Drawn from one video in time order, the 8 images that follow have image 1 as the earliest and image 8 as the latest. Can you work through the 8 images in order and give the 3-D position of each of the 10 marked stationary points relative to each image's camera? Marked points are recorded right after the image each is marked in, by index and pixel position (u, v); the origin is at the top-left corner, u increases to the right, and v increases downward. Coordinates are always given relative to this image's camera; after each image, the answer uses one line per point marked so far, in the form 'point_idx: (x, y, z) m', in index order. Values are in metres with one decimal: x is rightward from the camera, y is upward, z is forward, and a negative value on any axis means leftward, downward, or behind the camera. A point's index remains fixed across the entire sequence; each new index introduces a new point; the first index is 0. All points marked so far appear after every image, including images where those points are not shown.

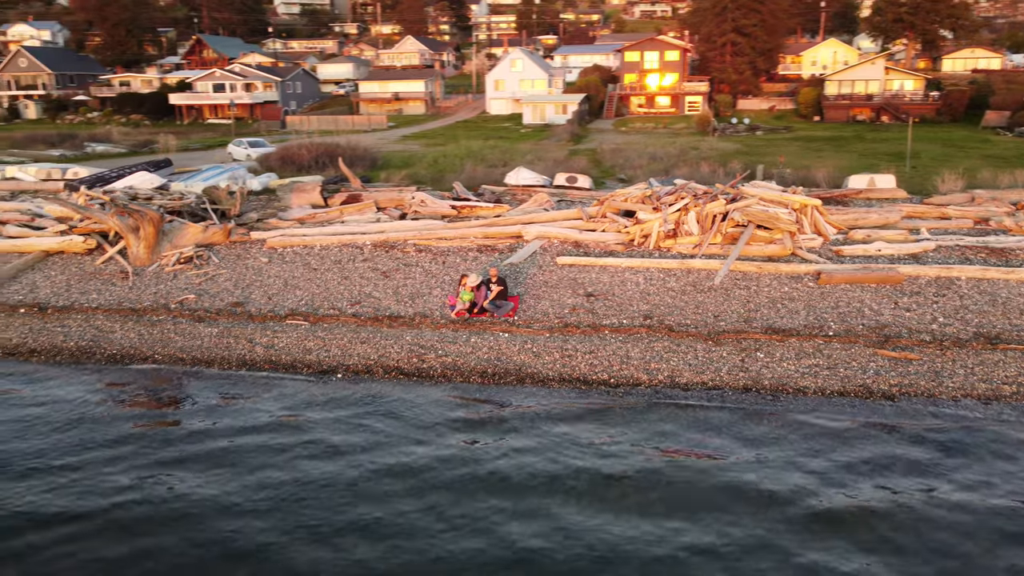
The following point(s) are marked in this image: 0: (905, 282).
0: (+7.2, +0.1, +14.7) m
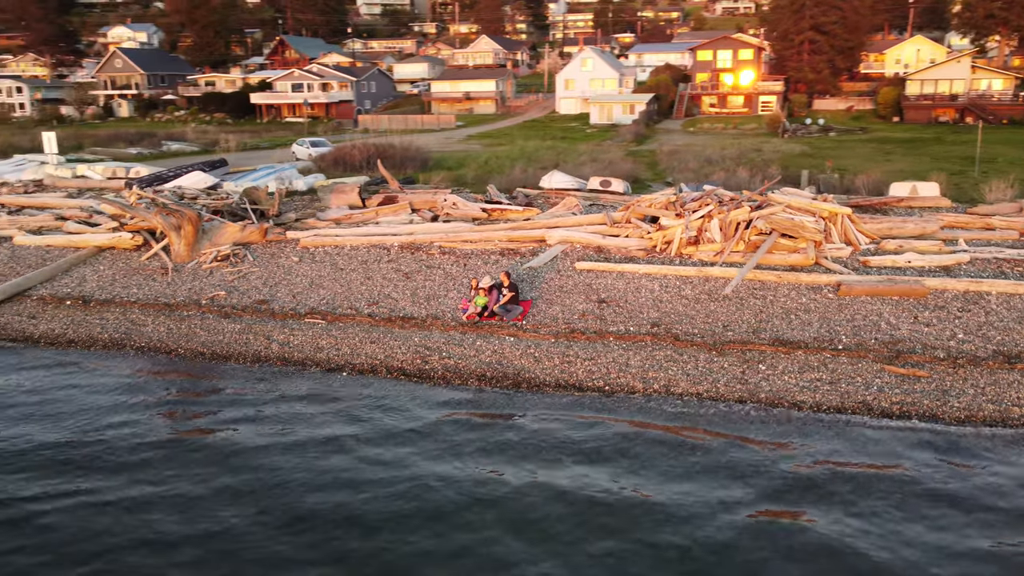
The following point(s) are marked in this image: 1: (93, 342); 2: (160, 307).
0: (+7.4, -0.1, +14.2) m
1: (-7.7, -1.0, +14.6) m
2: (-6.9, -0.4, +15.9) m
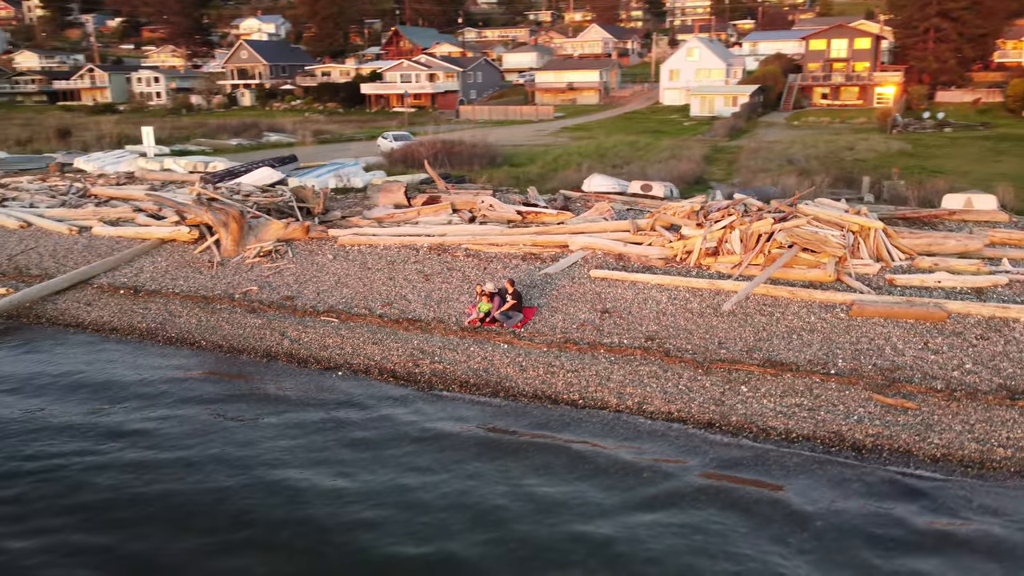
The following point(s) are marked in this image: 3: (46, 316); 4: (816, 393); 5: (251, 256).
0: (+7.3, -0.5, +13.4) m
1: (-7.6, -0.8, +15.9) m
2: (-6.7, -0.2, +17.1) m
3: (-9.8, -0.6, +16.9) m
4: (+4.4, -1.5, +11.8) m
5: (-6.1, +0.8, +18.8) m
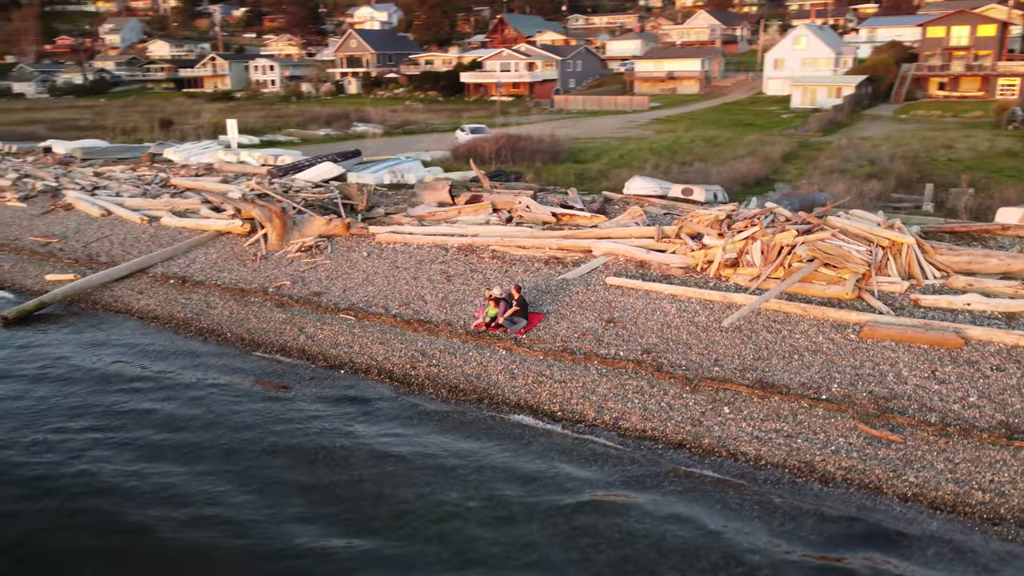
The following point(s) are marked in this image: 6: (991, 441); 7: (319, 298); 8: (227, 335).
0: (+7.1, -0.9, +12.6) m
1: (-7.3, -0.7, +17.1) m
2: (-6.2, -0.1, +18.1) m
3: (-9.3, -0.3, +18.3) m
4: (+4.0, -1.9, +11.4) m
5: (-5.3, +0.9, +19.7) m
6: (+6.2, -2.0, +10.4) m
7: (-4.1, -0.2, +17.3) m
8: (-5.7, -0.9, +16.0) m
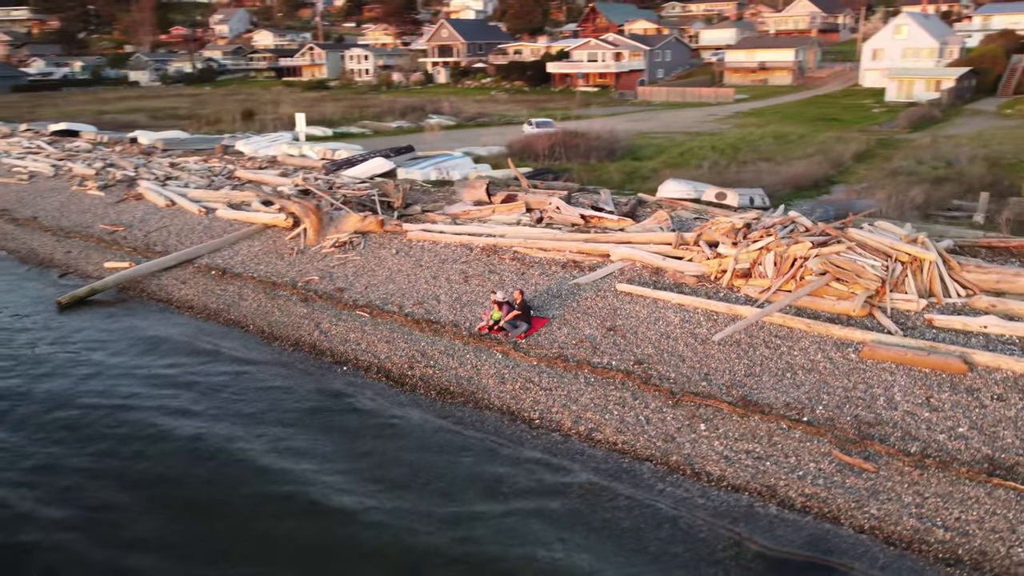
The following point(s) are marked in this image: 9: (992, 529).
0: (+6.8, -1.3, +12.0) m
1: (-6.9, -0.5, +18.0) m
2: (-5.7, +0.1, +18.9) m
3: (-8.8, -0.1, +19.5) m
4: (+3.6, -2.1, +11.1) m
5: (-4.7, +1.1, +20.4) m
6: (+5.6, -2.3, +10.0) m
7: (-3.8, -0.1, +17.9) m
8: (-5.5, -0.8, +16.8) m
9: (+5.4, -2.7, +9.2) m
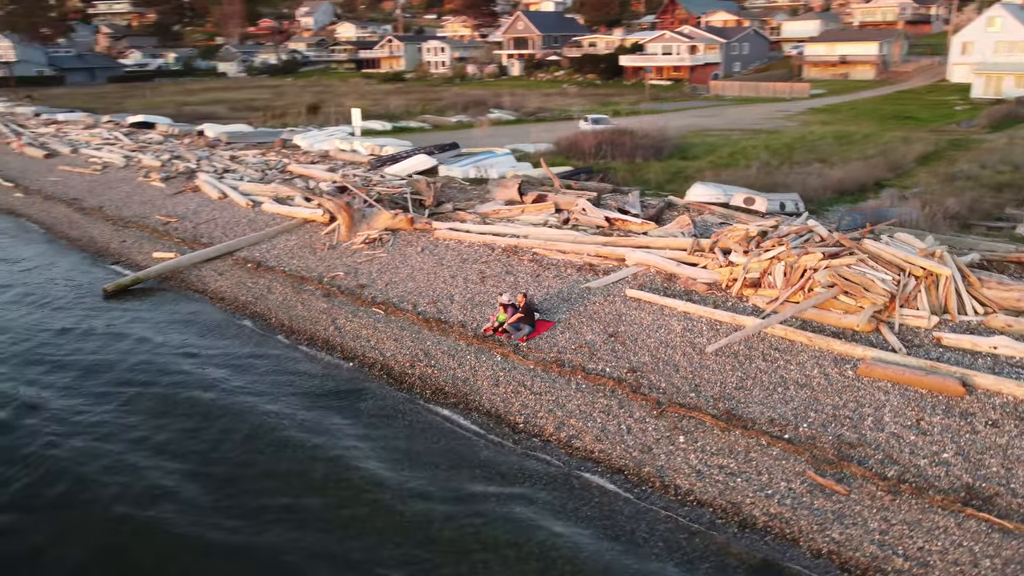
0: (+6.5, -1.6, +11.6) m
1: (-6.5, -0.3, +18.9) m
2: (-5.3, +0.2, +19.6) m
3: (-8.3, +0.2, +20.5) m
4: (+3.2, -2.3, +11.0) m
5: (-4.0, +1.2, +21.0) m
6: (+5.1, -2.6, +9.7) m
7: (-3.4, 0.0, +18.4) m
8: (-5.2, -0.7, +17.5) m
9: (+4.9, -3.0, +8.9) m
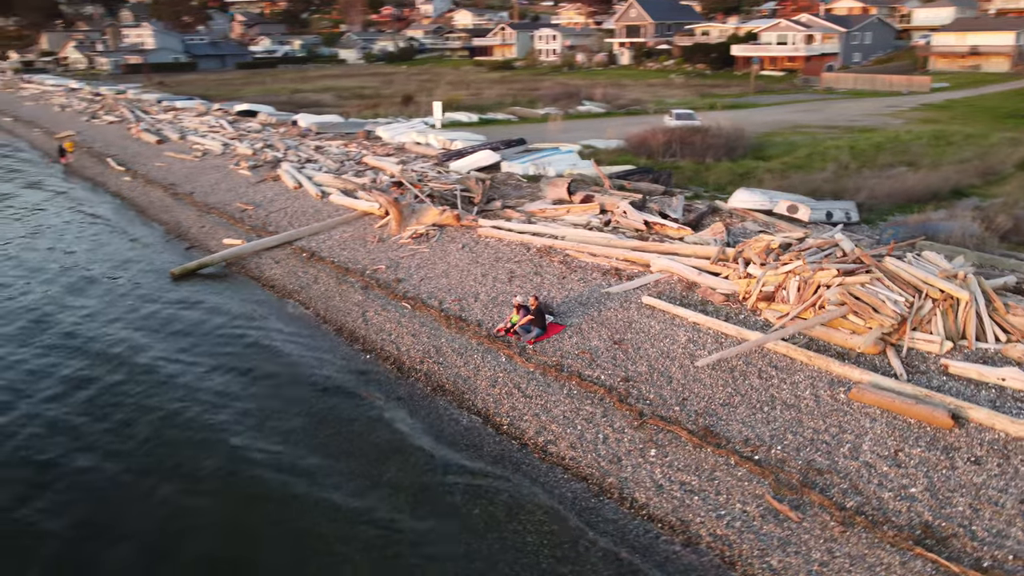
0: (+6.1, -1.9, +11.1) m
1: (-5.8, 0.0, +20.1) m
2: (-4.4, +0.5, +20.6) m
3: (-7.2, +0.5, +21.9) m
4: (+2.7, -2.6, +11.0) m
5: (-2.9, +1.4, +21.8) m
6: (+4.4, -2.9, +9.4) m
7: (-2.7, +0.1, +19.2) m
8: (-4.7, -0.5, +18.6) m
9: (+4.0, -3.4, +8.7) m
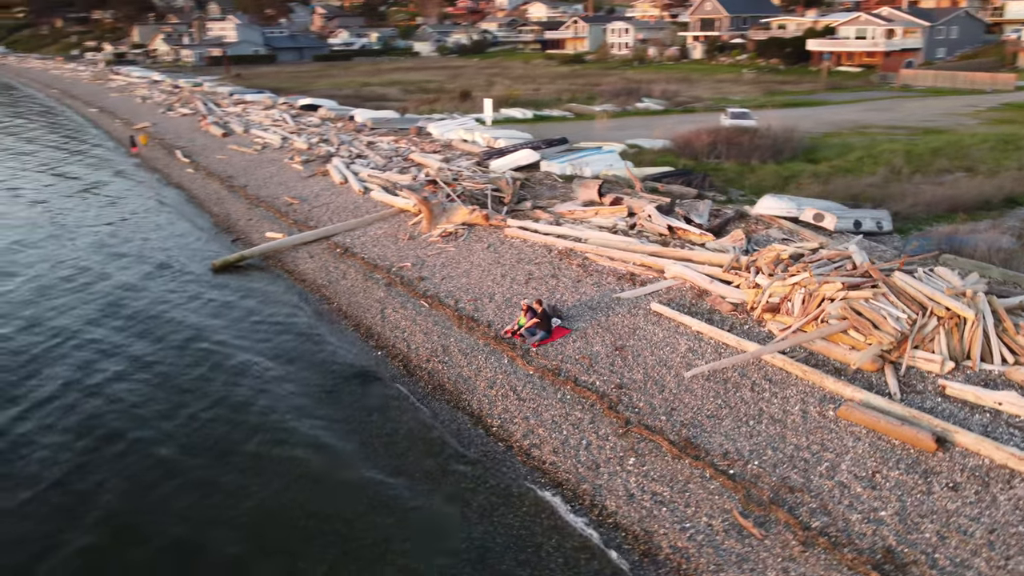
0: (+5.8, -2.2, +10.8) m
1: (-5.2, +0.1, +20.8) m
2: (-3.7, +0.6, +21.2) m
3: (-6.5, +0.7, +22.8) m
4: (+2.4, -2.7, +11.0) m
5: (-2.2, +1.5, +22.3) m
6: (+3.9, -3.2, +9.3) m
7: (-2.3, +0.1, +19.7) m
8: (-4.2, -0.4, +19.3) m
9: (+3.4, -3.6, +8.6) m
